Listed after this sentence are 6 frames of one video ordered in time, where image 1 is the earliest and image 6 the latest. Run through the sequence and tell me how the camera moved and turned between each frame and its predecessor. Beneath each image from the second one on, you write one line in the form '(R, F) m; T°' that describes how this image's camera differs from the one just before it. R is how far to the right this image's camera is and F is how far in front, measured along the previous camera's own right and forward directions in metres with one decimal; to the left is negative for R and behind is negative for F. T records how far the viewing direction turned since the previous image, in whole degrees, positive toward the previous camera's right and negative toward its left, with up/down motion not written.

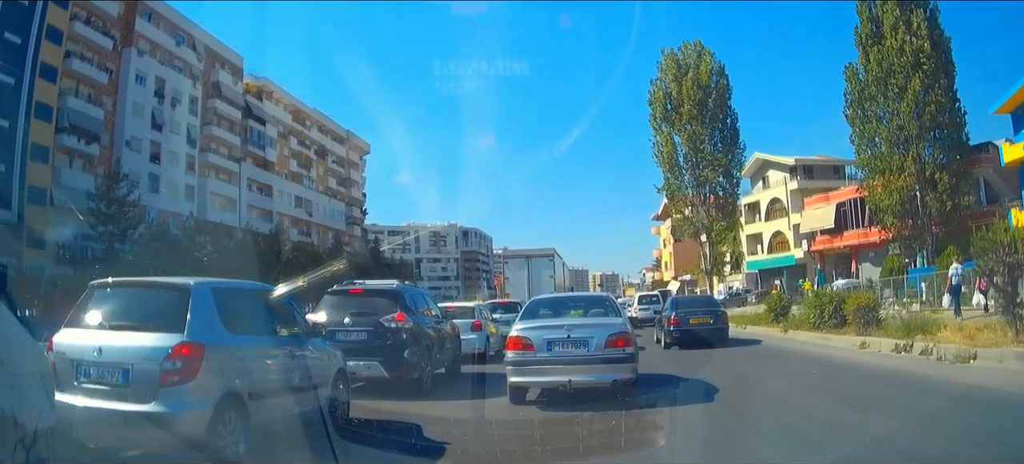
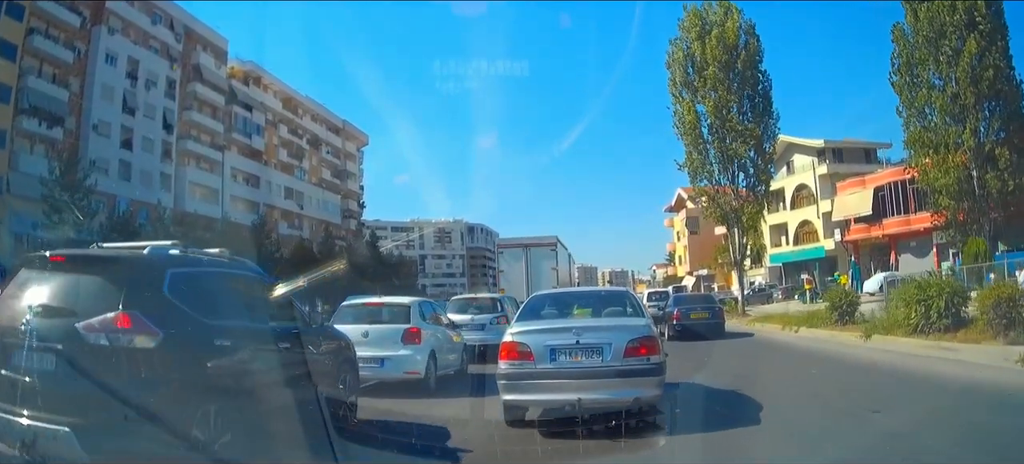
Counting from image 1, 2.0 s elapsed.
(+0.3, +2.9) m; -1°
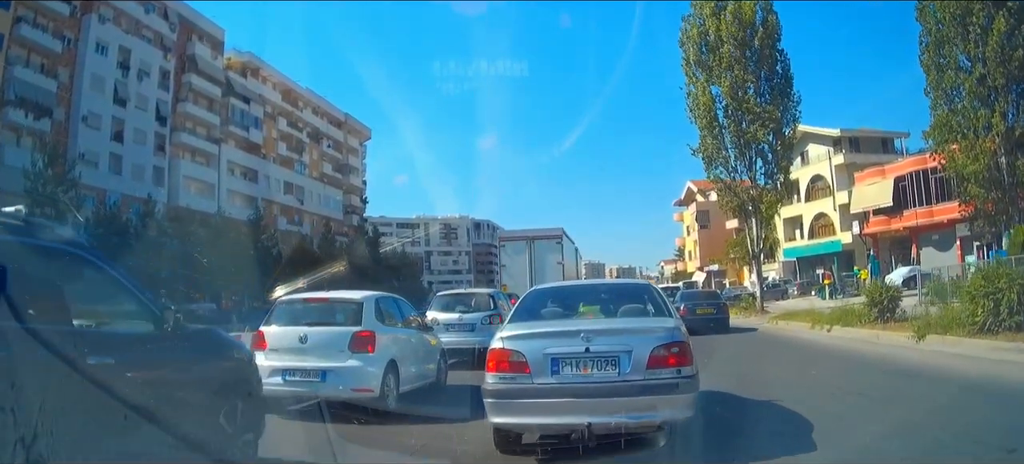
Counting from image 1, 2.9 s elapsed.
(+0.1, +1.1) m; -1°
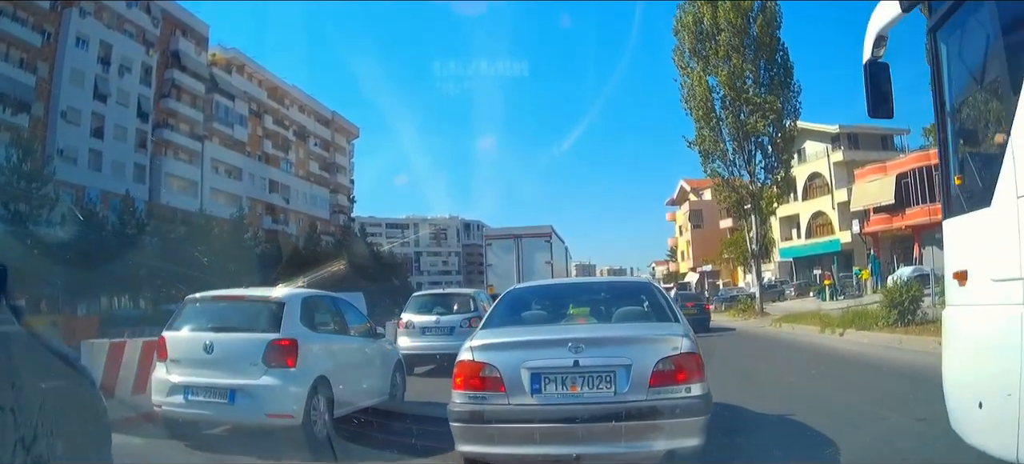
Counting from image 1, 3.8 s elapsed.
(+0.1, +0.8) m; +1°
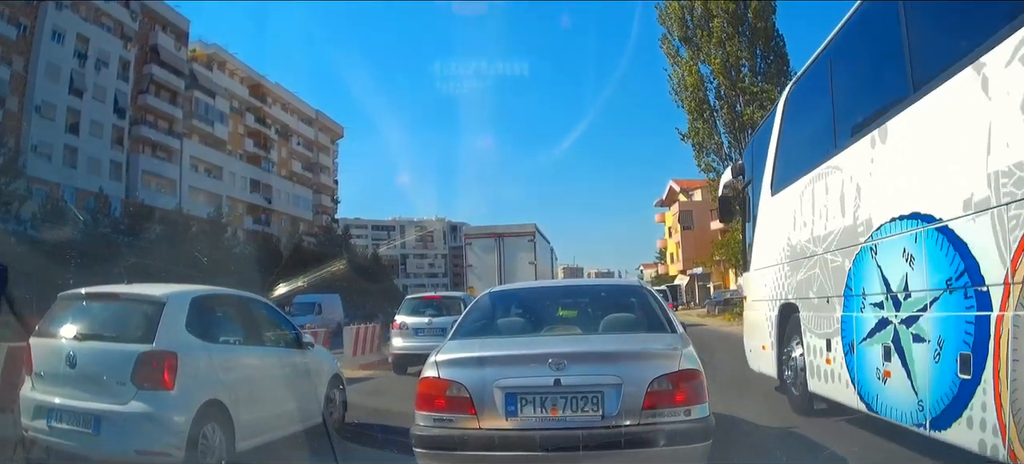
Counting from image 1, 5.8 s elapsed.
(+0.1, +0.8) m; +1°
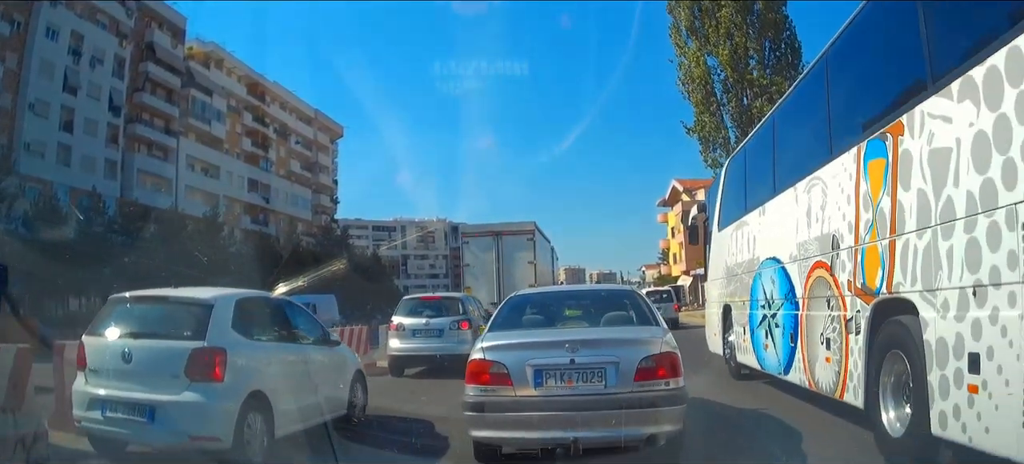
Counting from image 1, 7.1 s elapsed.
(-0.1, +0.5) m; 0°
